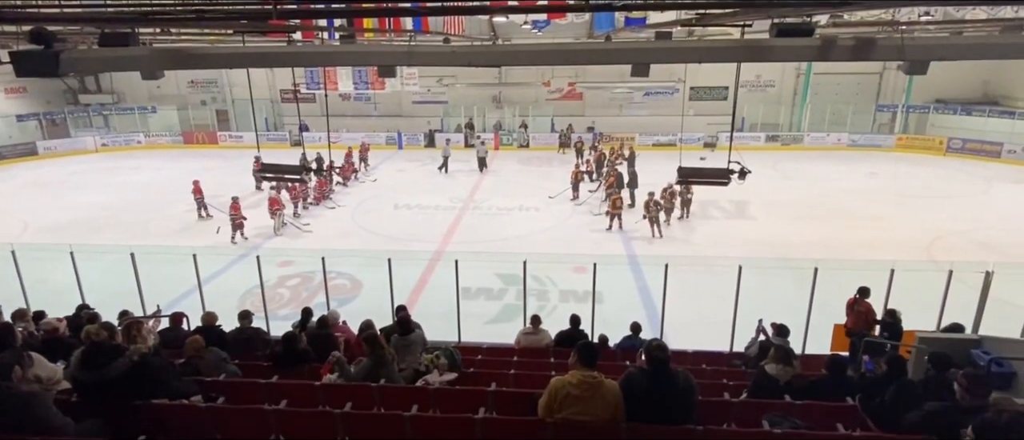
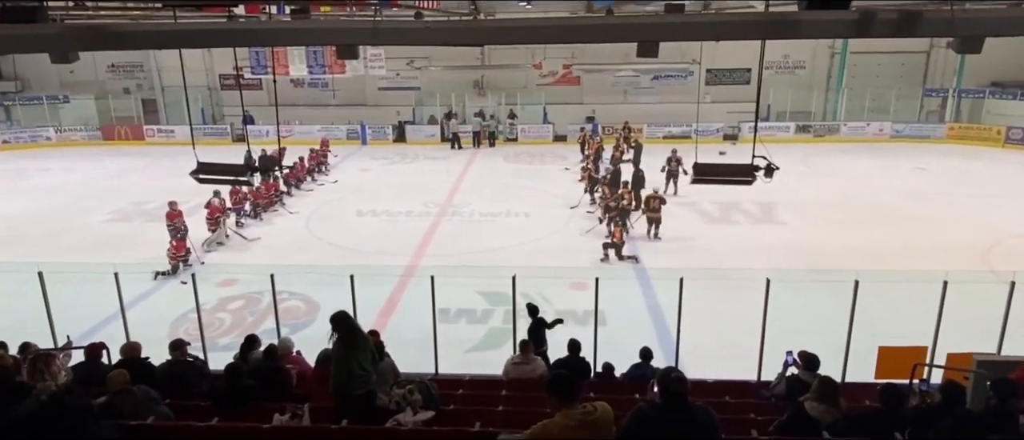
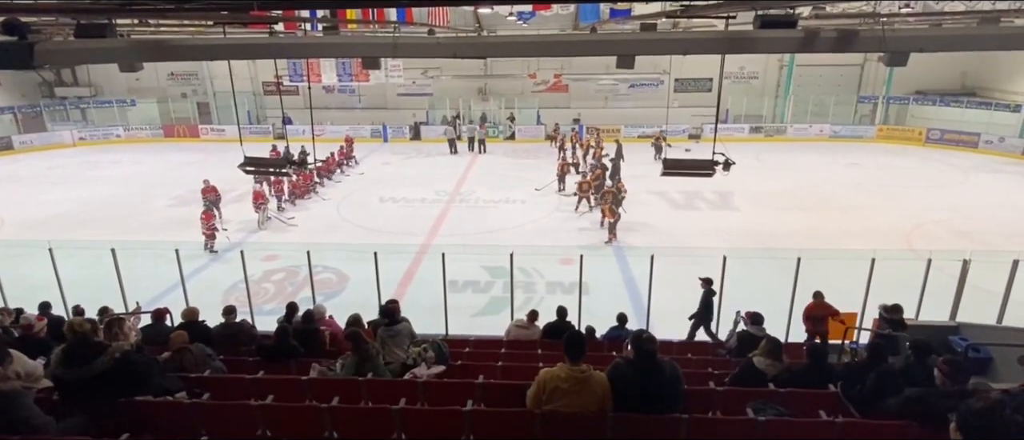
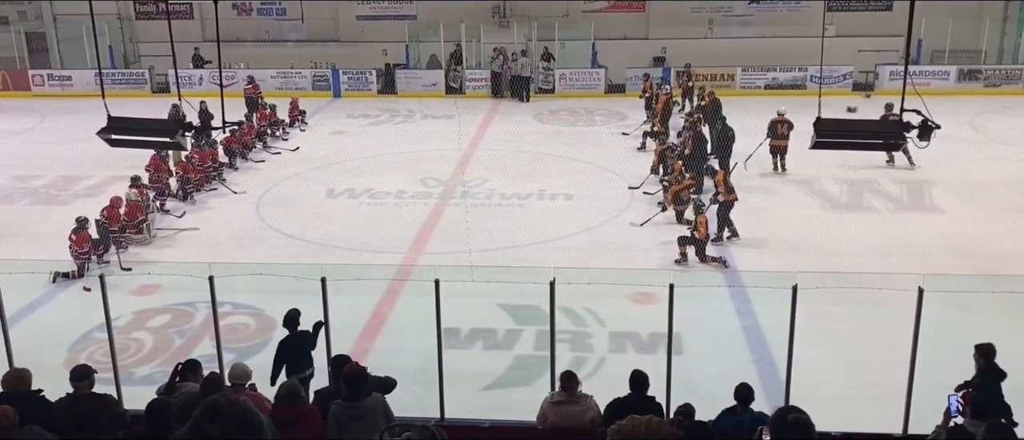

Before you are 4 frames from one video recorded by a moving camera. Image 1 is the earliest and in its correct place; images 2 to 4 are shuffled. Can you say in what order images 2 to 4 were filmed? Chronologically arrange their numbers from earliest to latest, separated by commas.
3, 2, 4
